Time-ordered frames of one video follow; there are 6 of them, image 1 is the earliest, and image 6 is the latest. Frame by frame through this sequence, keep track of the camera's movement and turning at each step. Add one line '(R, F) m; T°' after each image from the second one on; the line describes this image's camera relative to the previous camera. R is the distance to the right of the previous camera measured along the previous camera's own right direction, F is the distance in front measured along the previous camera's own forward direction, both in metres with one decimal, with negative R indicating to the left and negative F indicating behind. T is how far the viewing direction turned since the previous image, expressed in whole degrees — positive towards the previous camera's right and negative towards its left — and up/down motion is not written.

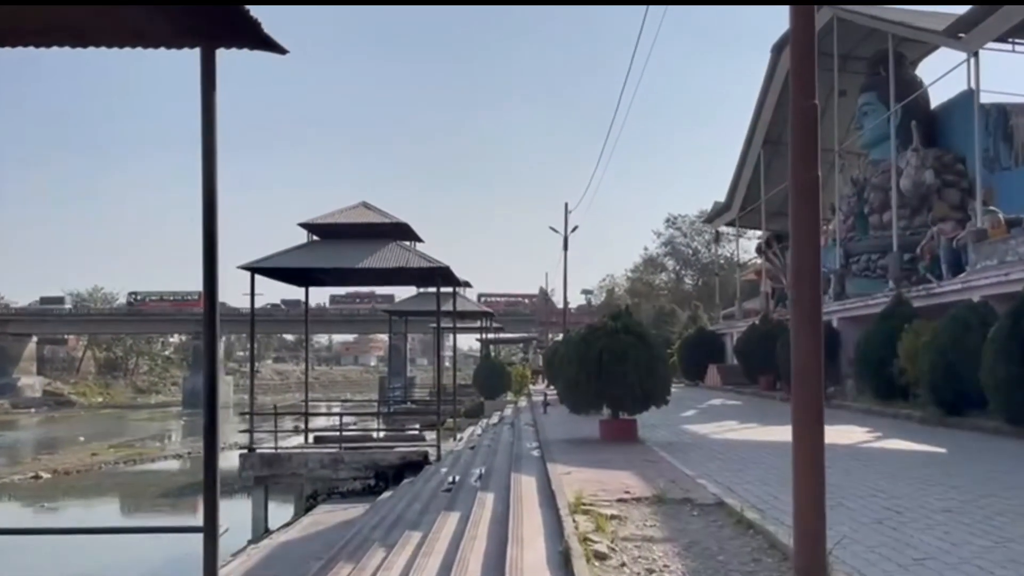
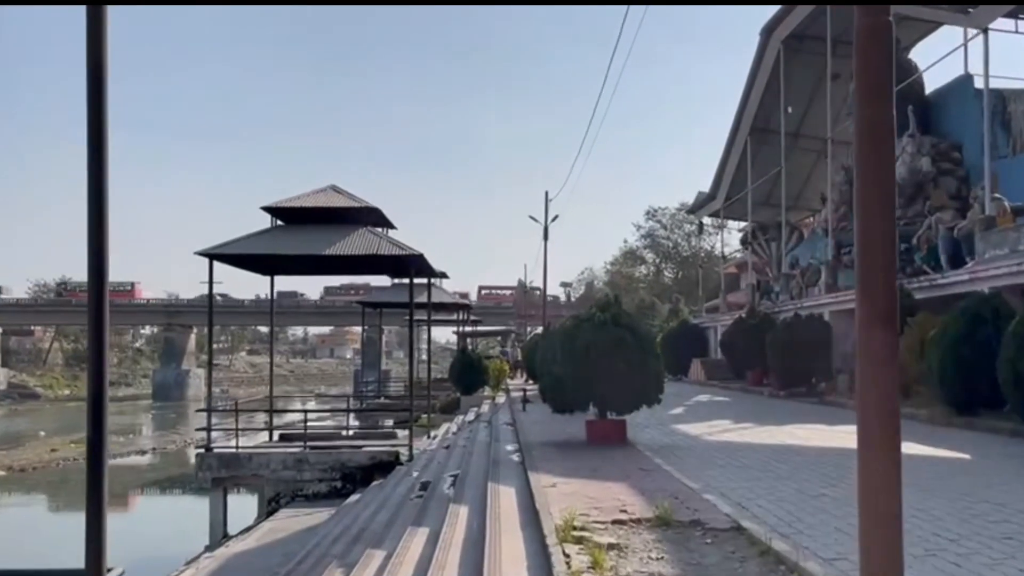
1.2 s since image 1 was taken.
(0.0, +1.0) m; +1°
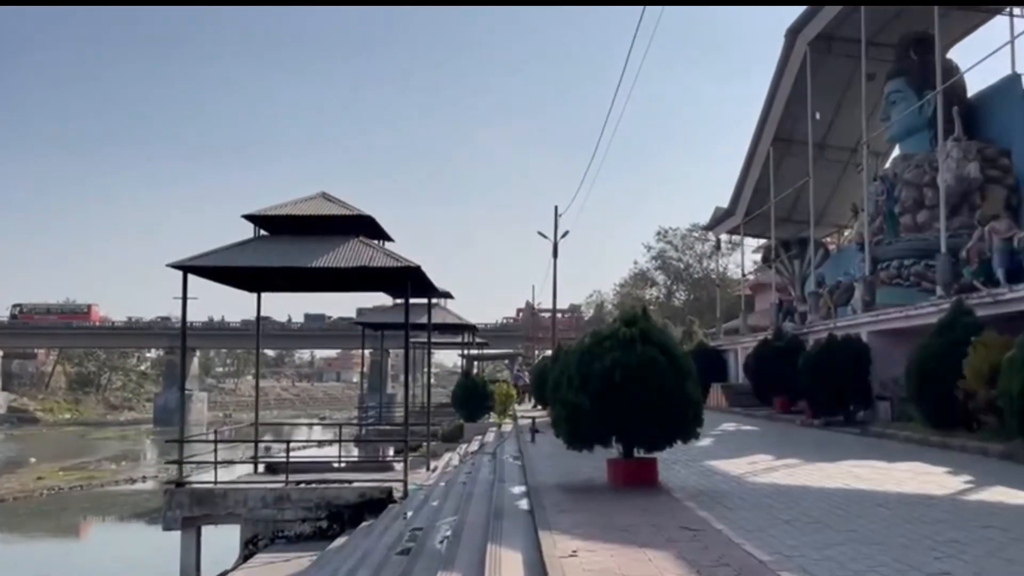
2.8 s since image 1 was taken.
(0.0, +1.6) m; 0°
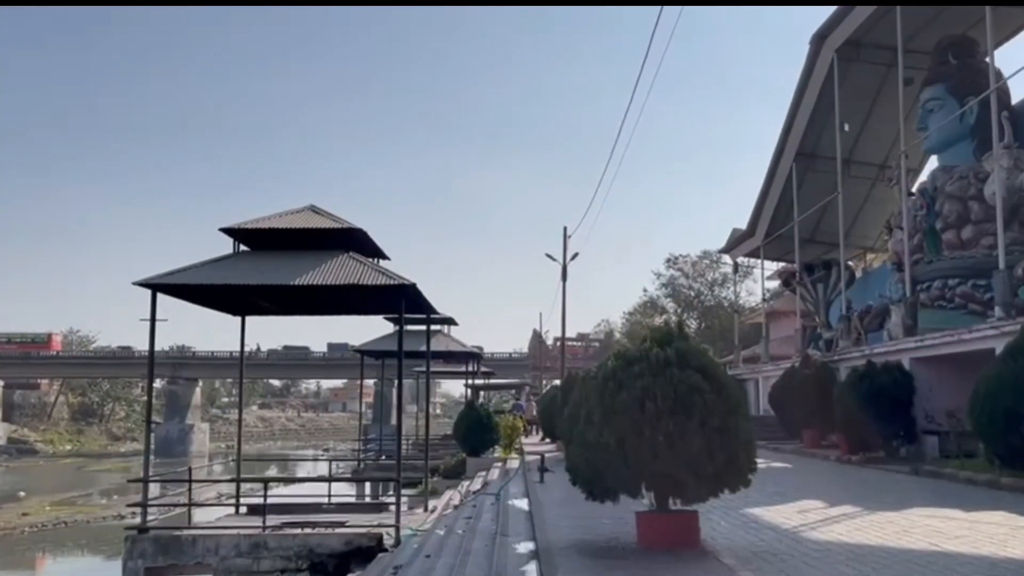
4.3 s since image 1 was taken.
(0.0, +1.5) m; 0°
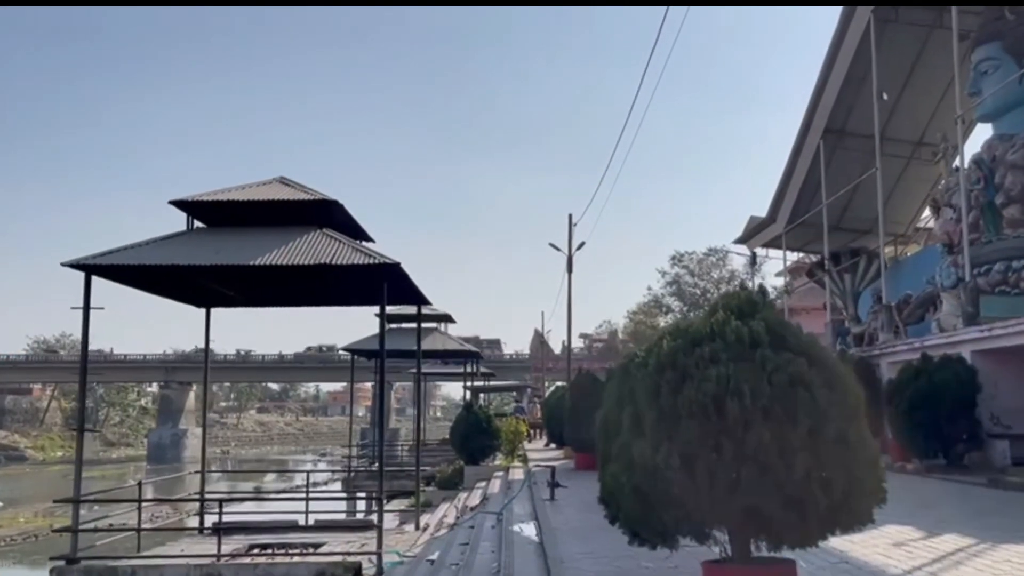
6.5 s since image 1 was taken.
(0.0, +2.0) m; 0°
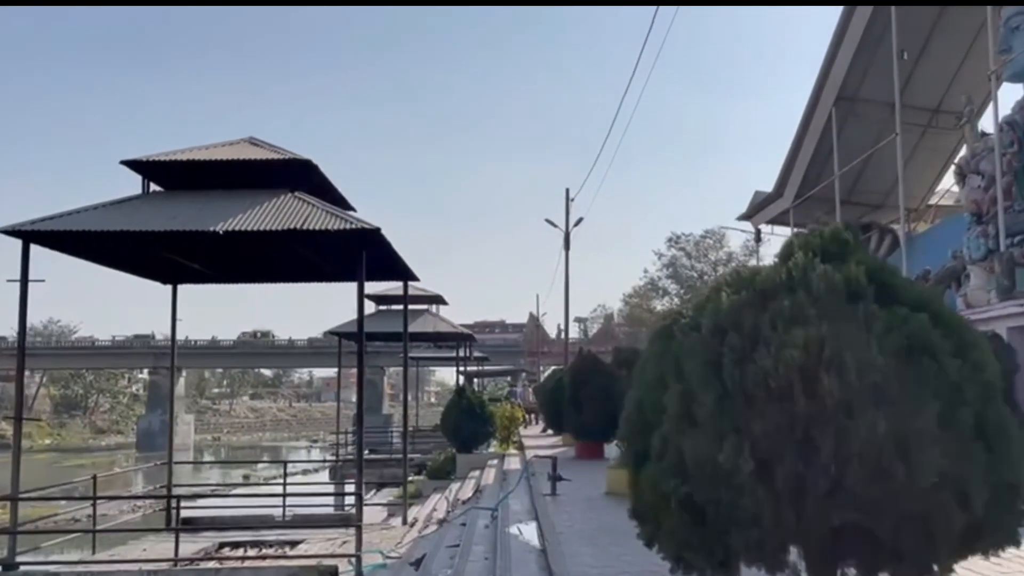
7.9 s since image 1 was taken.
(0.0, +1.2) m; 0°
